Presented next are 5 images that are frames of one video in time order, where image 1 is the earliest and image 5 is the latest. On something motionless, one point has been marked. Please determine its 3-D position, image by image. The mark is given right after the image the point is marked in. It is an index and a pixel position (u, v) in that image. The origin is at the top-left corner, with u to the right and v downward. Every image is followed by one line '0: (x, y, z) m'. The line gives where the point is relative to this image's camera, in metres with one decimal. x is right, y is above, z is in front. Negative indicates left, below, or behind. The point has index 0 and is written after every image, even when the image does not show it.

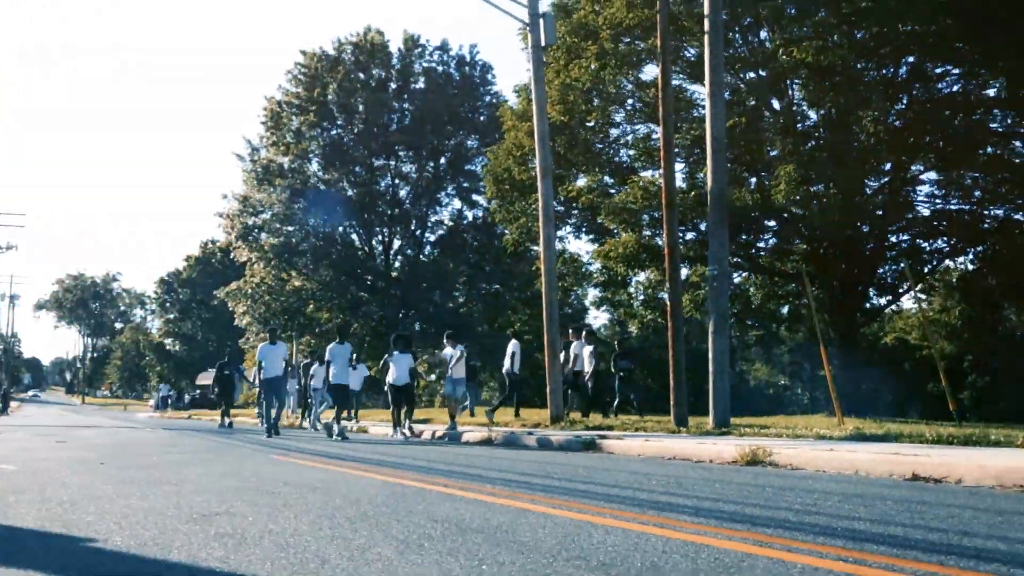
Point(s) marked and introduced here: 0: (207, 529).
0: (-1.6, -1.3, +5.8) m
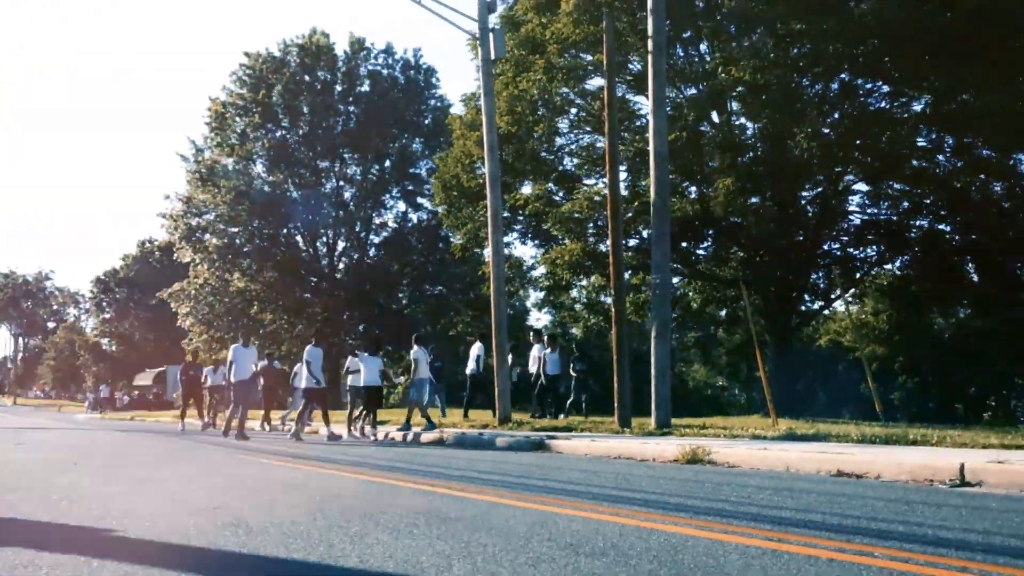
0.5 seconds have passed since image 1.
0: (-1.7, -1.4, +6.5) m
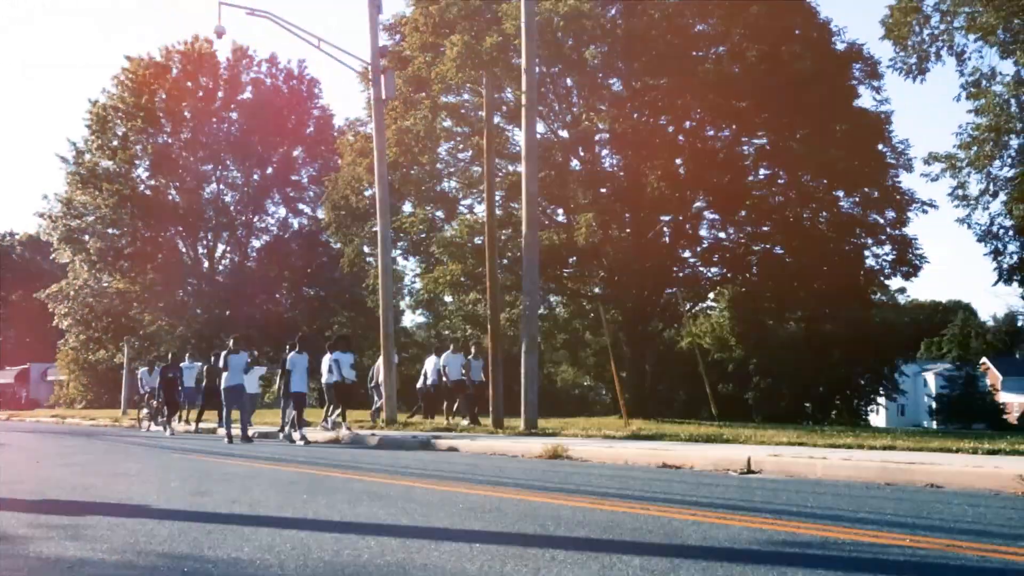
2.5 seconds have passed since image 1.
0: (-2.5, -1.8, +9.2) m
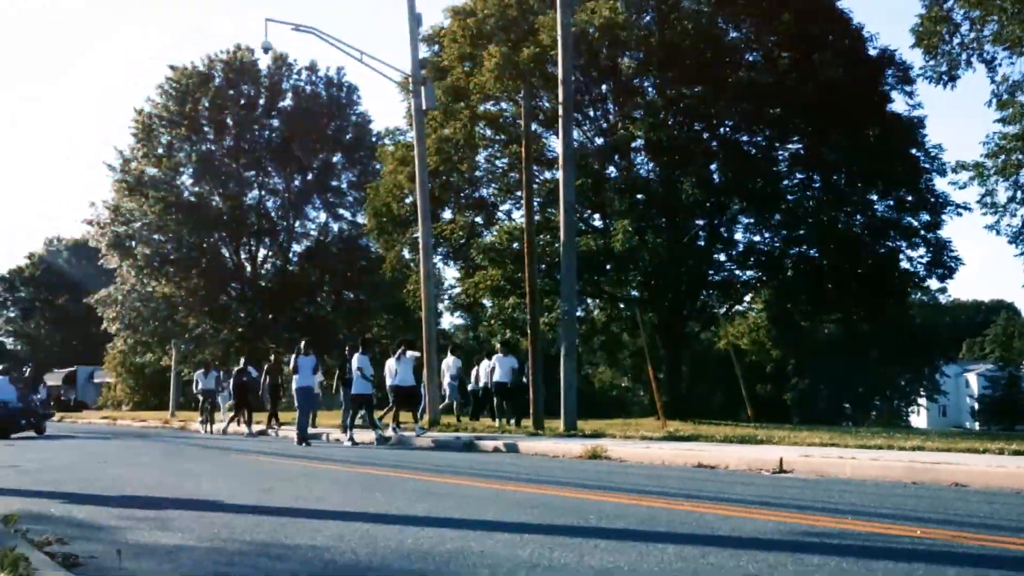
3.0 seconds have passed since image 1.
0: (-2.1, -1.9, +9.9) m
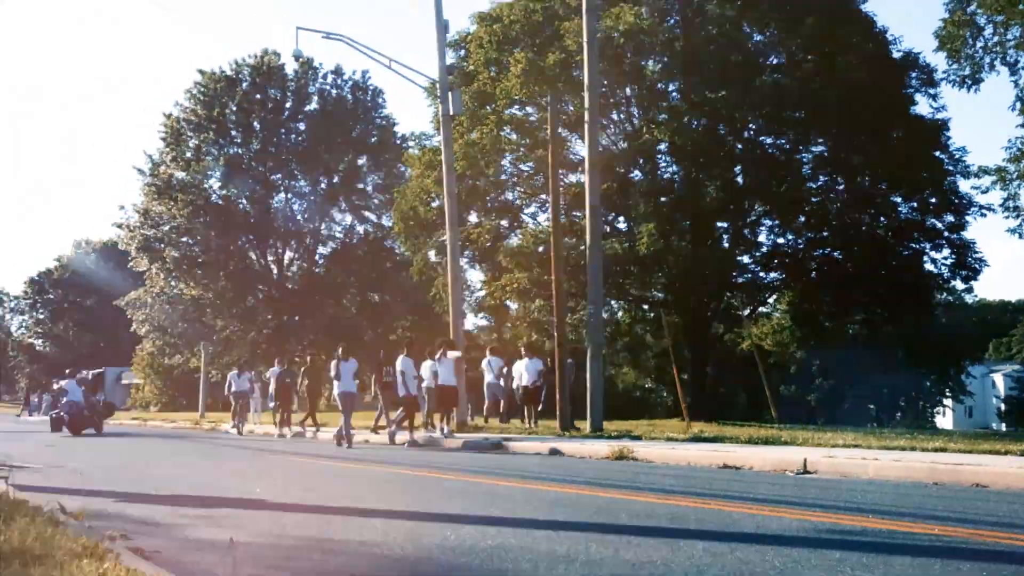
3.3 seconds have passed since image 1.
0: (-1.8, -2.0, +10.4) m
